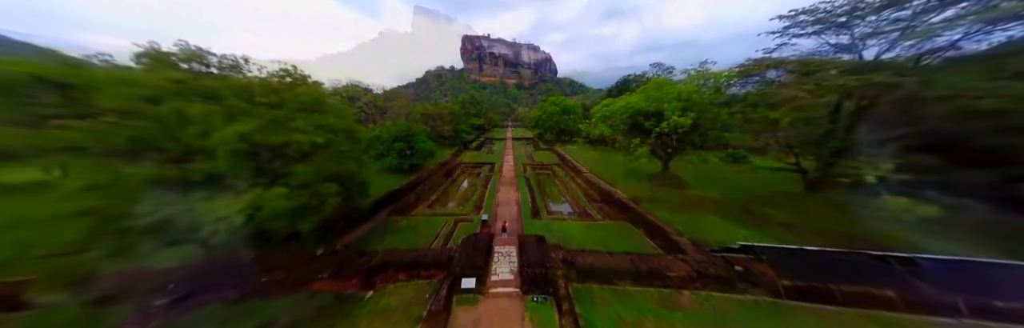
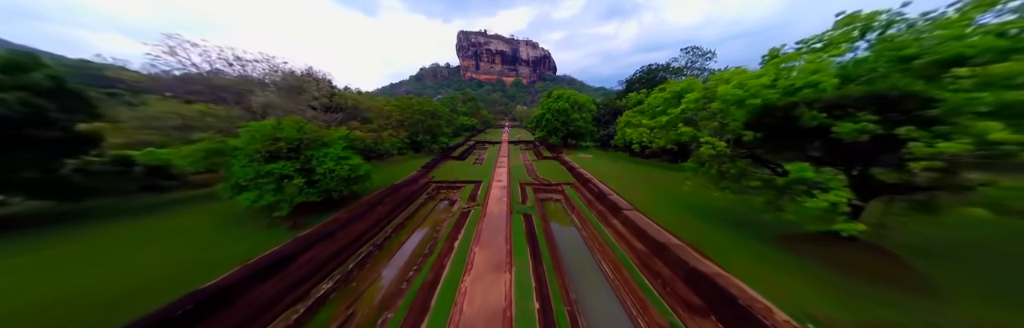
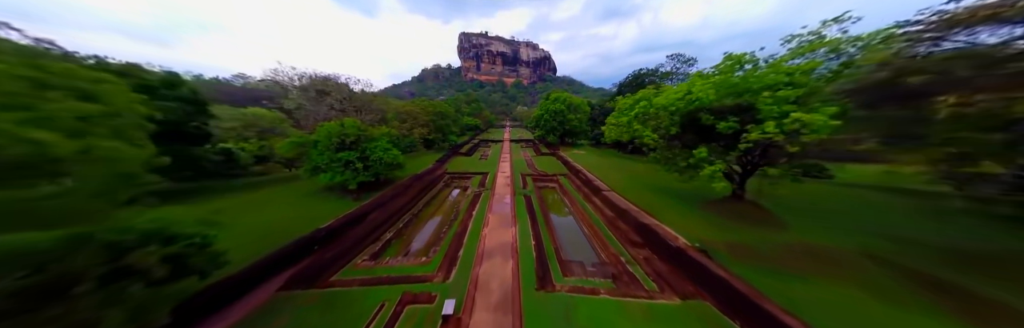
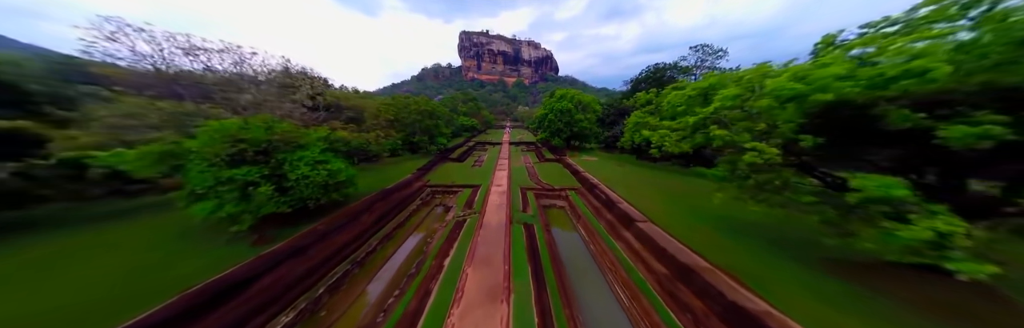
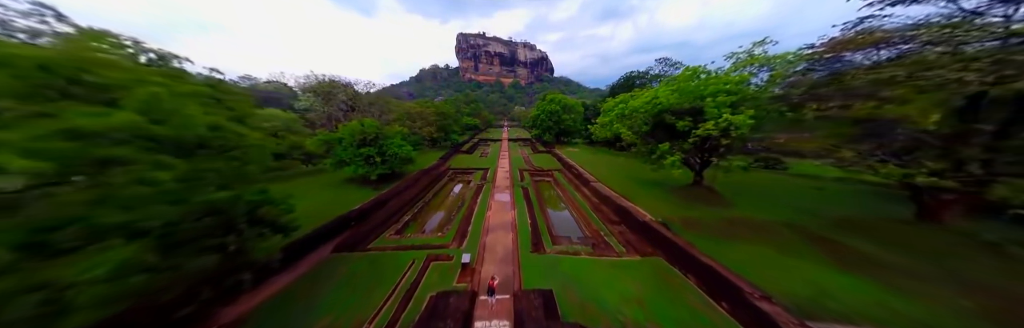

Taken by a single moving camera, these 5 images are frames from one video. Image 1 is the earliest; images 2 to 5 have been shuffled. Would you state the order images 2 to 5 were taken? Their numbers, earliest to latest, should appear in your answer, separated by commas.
5, 3, 2, 4
